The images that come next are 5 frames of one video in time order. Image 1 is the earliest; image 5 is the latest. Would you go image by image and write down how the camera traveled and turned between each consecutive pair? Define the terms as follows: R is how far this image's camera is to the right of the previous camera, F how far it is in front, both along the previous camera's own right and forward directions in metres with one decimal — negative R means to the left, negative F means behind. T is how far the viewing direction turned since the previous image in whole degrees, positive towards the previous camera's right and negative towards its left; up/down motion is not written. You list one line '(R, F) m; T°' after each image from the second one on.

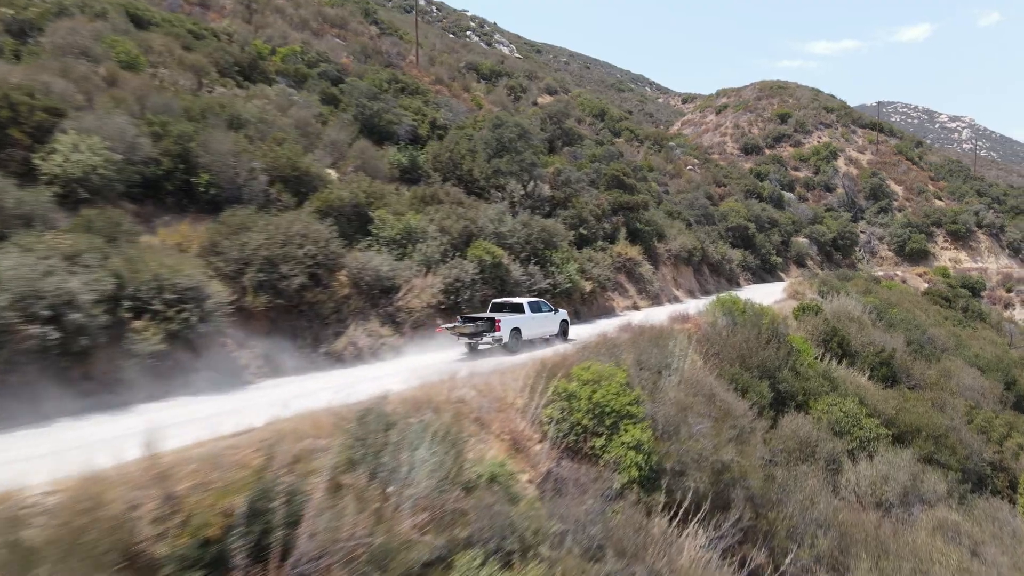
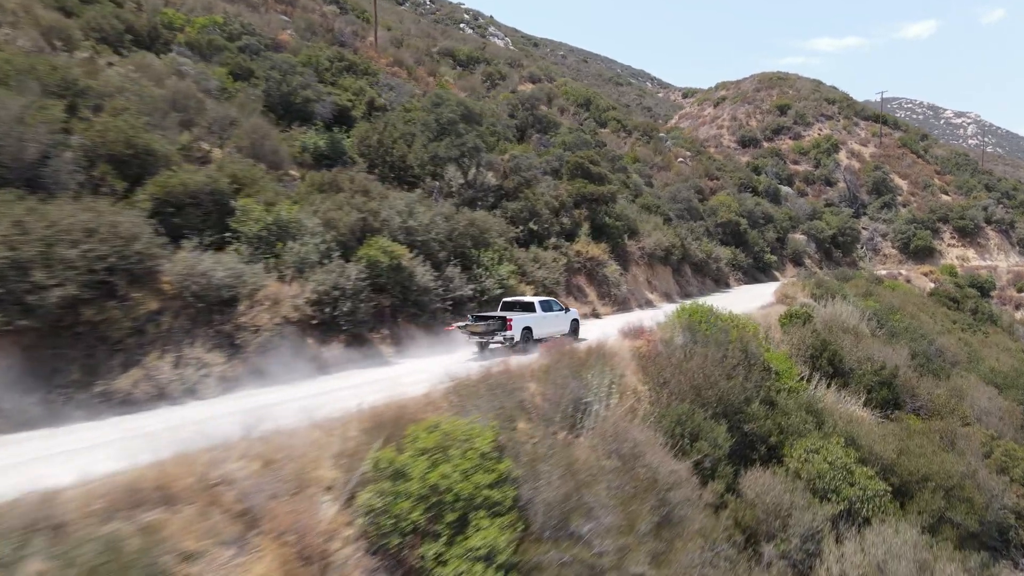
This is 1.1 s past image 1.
(+1.7, +3.2) m; 0°
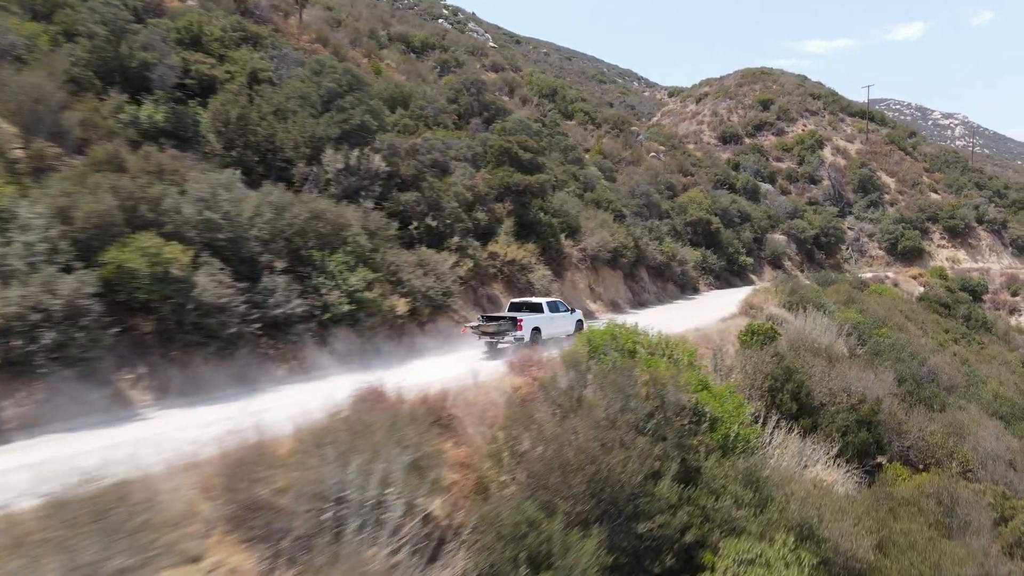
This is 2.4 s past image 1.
(+2.0, +3.8) m; +1°
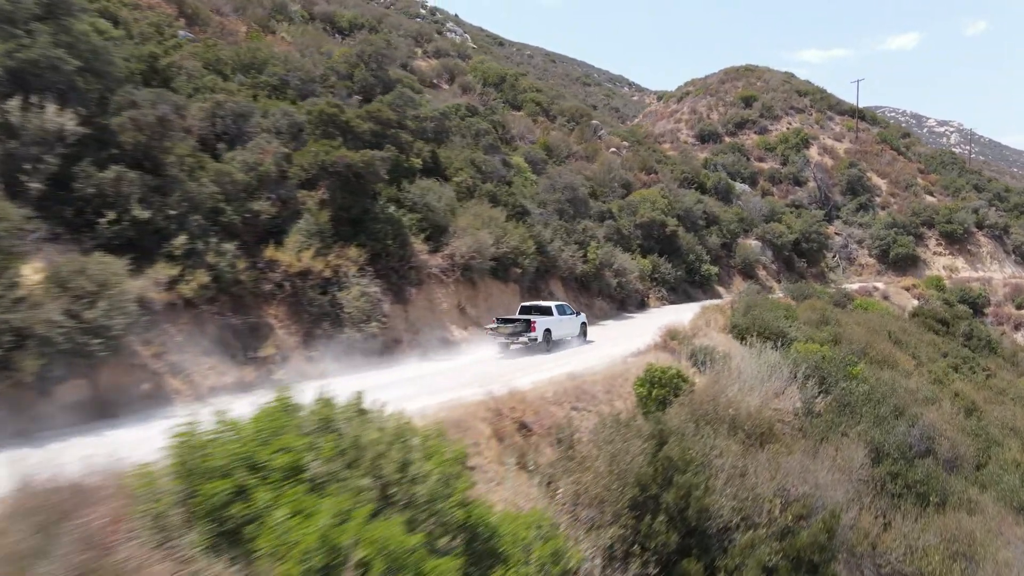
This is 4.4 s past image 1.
(+3.3, +5.8) m; 0°
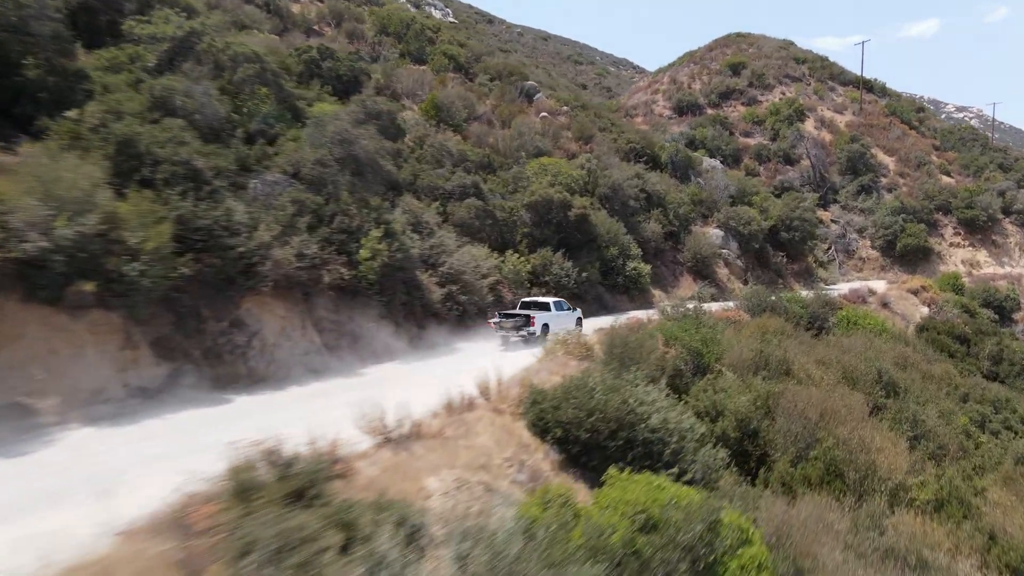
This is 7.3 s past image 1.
(+5.2, +9.2) m; -1°
